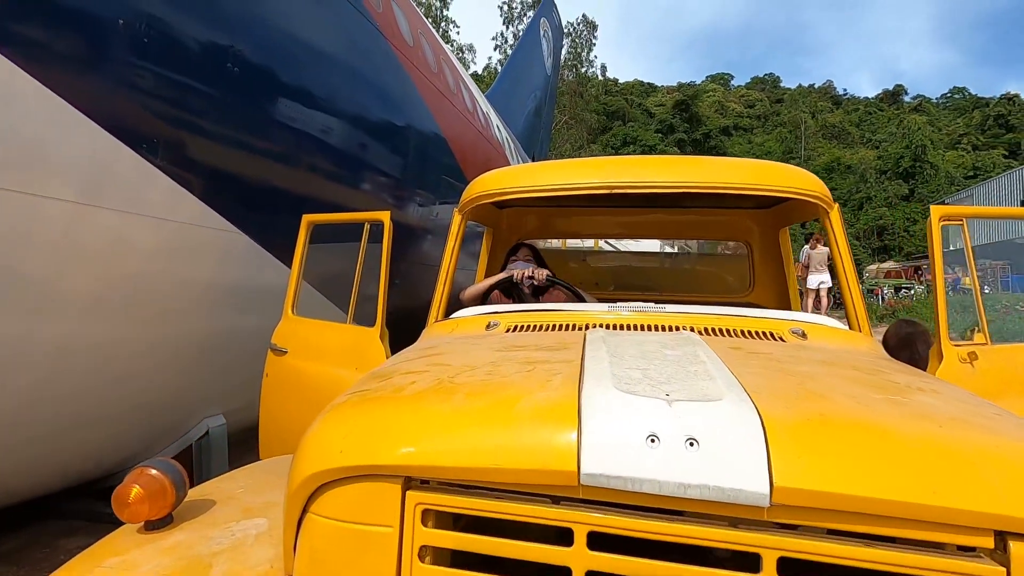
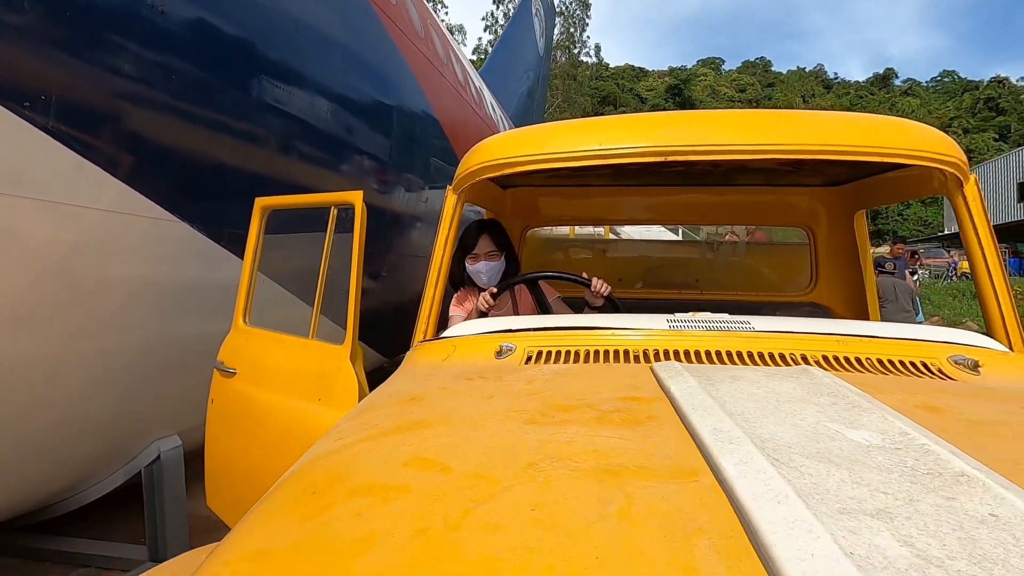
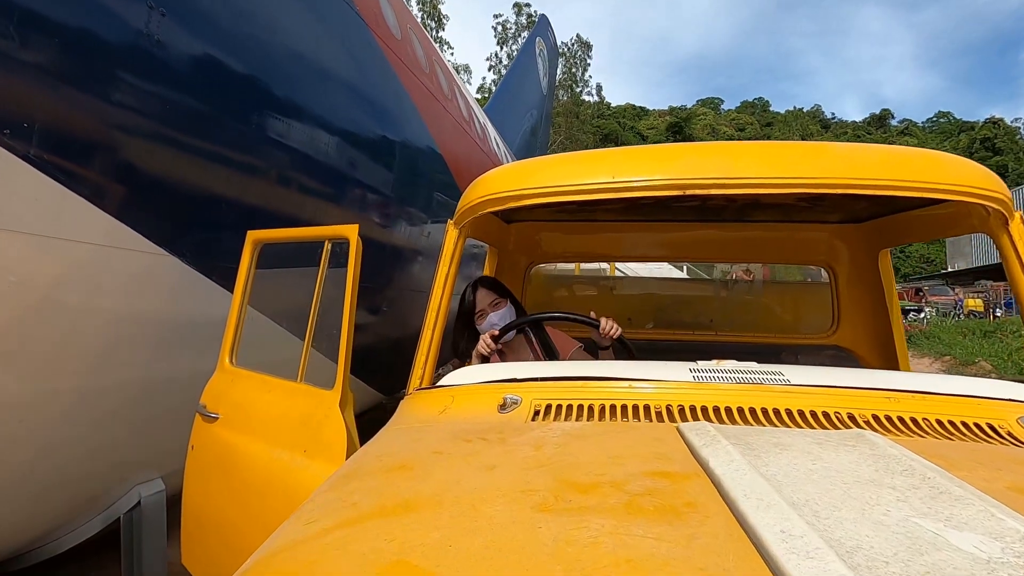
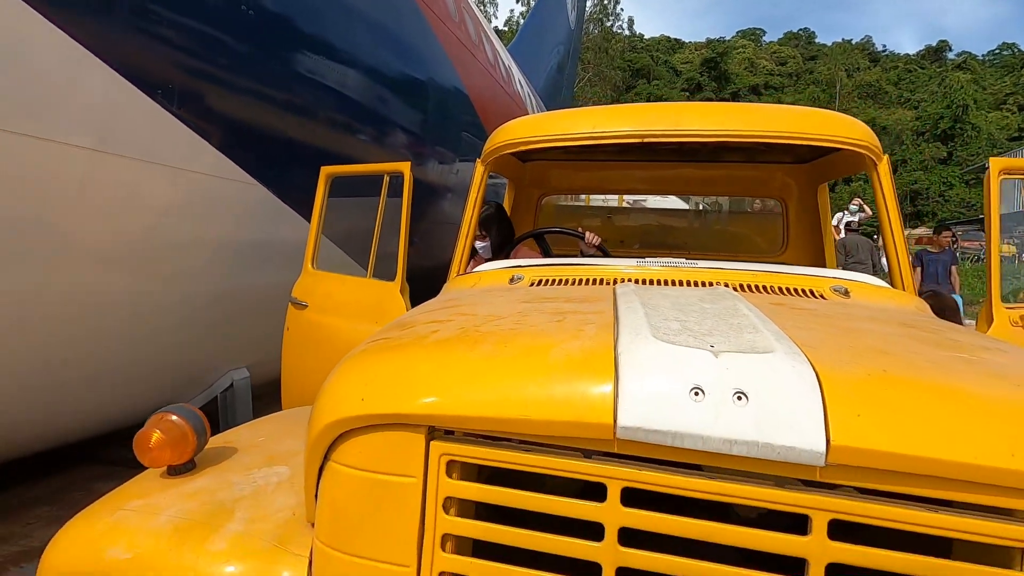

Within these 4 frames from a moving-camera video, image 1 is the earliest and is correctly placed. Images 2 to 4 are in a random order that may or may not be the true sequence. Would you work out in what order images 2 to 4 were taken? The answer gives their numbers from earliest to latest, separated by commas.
3, 2, 4
